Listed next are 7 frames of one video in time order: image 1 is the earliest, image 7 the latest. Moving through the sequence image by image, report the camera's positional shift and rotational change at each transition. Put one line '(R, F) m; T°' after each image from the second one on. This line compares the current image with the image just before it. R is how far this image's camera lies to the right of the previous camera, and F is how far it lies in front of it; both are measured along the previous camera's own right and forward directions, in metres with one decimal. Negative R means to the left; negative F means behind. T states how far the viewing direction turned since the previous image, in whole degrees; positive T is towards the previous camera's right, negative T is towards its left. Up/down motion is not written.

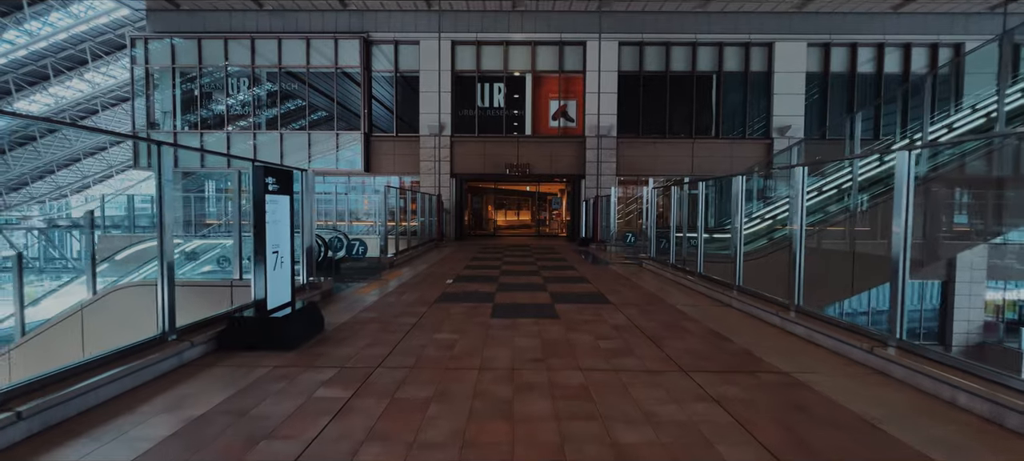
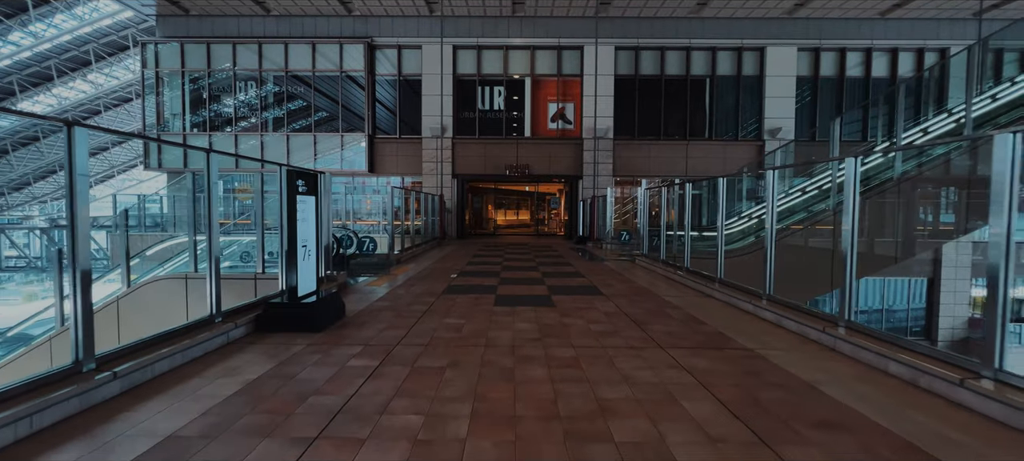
(0.0, -0.6) m; 0°
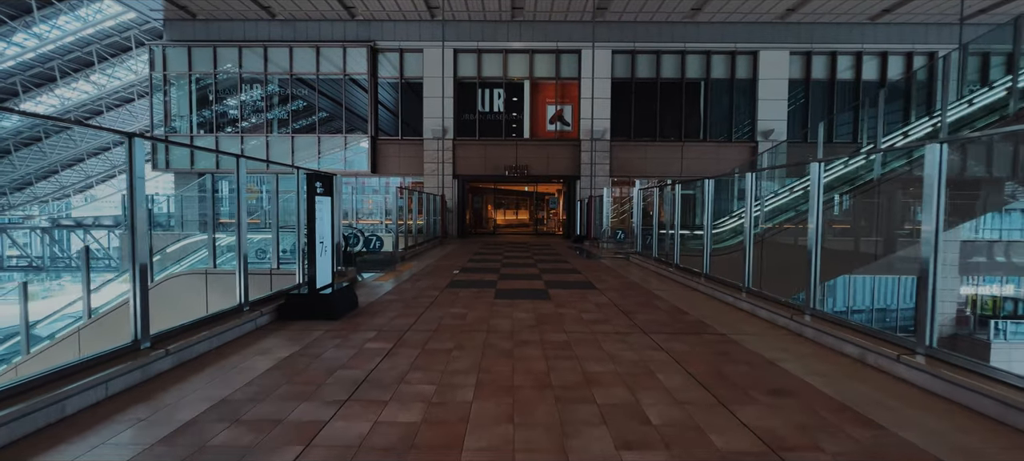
(0.0, -0.5) m; 0°
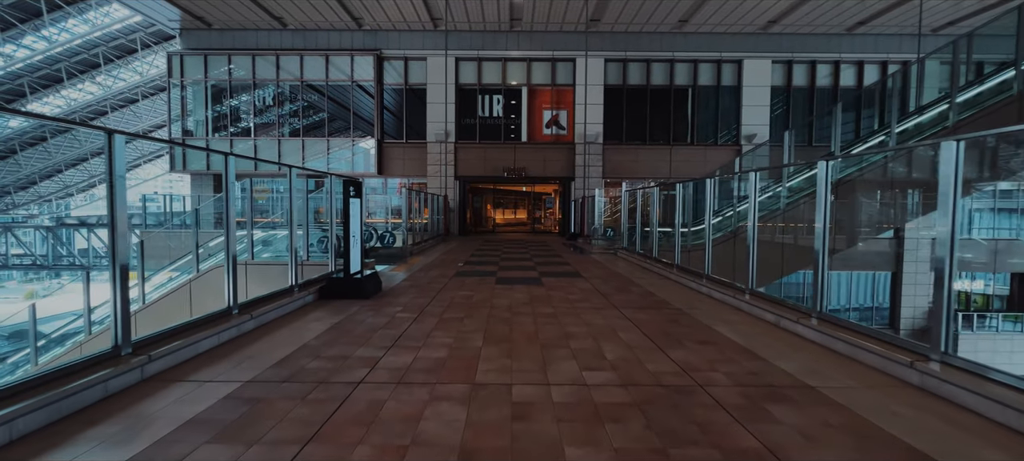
(0.0, -1.3) m; 0°
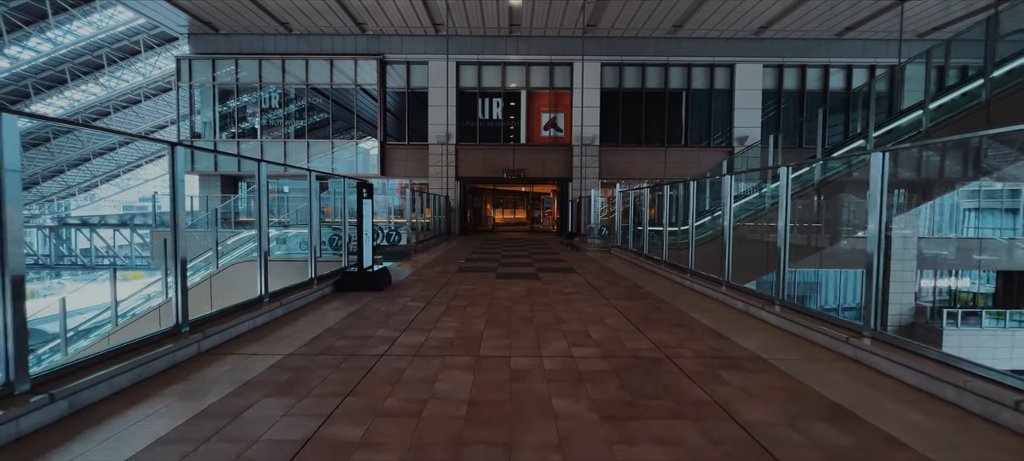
(0.0, -0.7) m; 0°
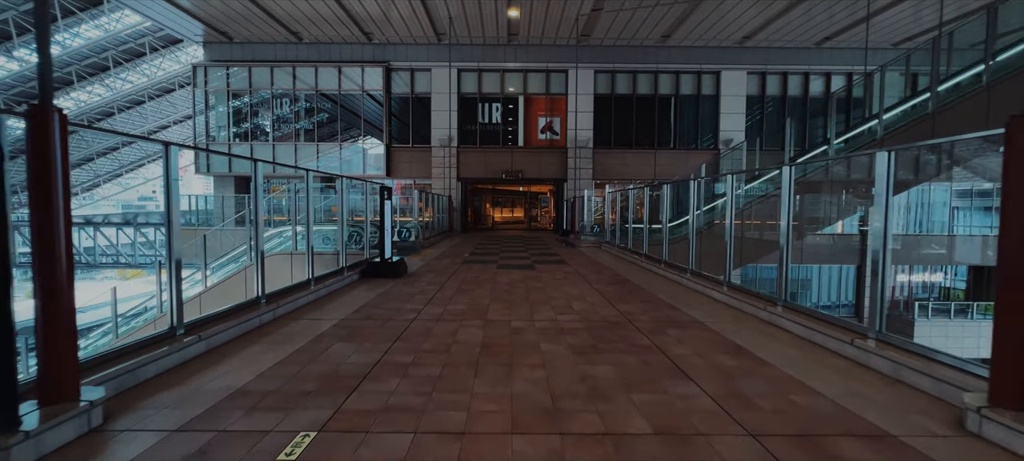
(0.0, -1.4) m; 0°
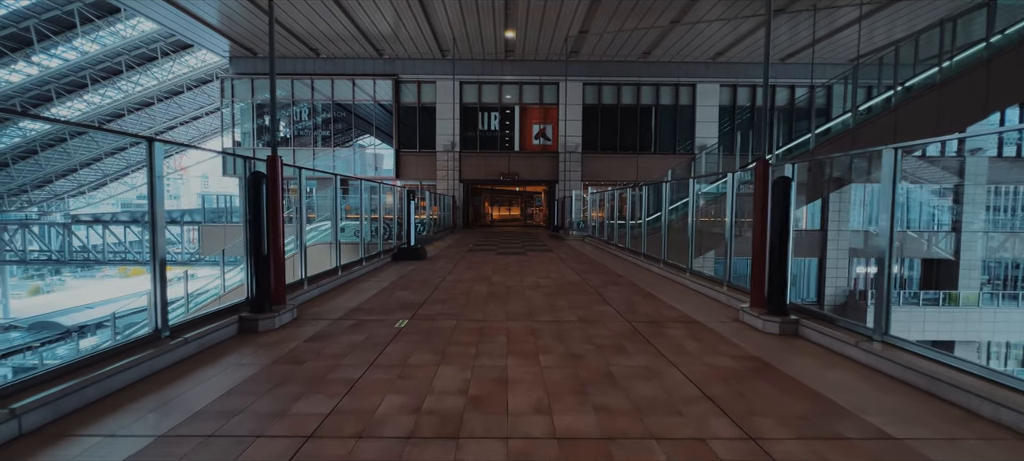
(0.0, -2.7) m; 0°
